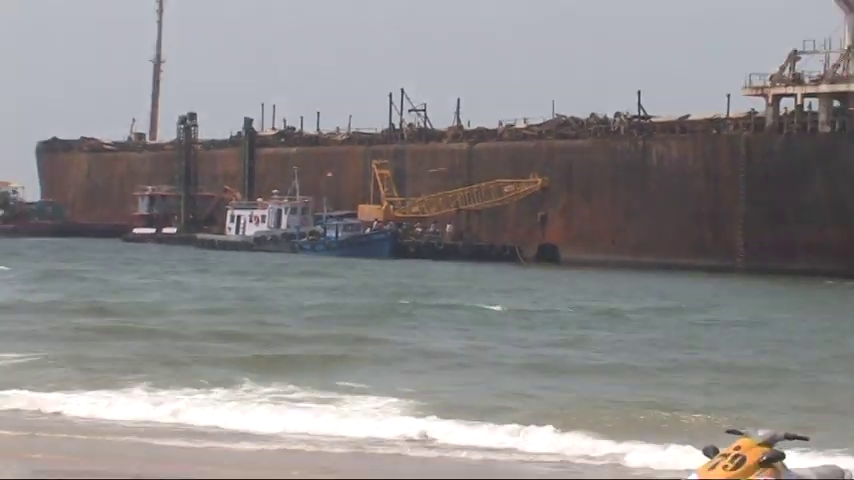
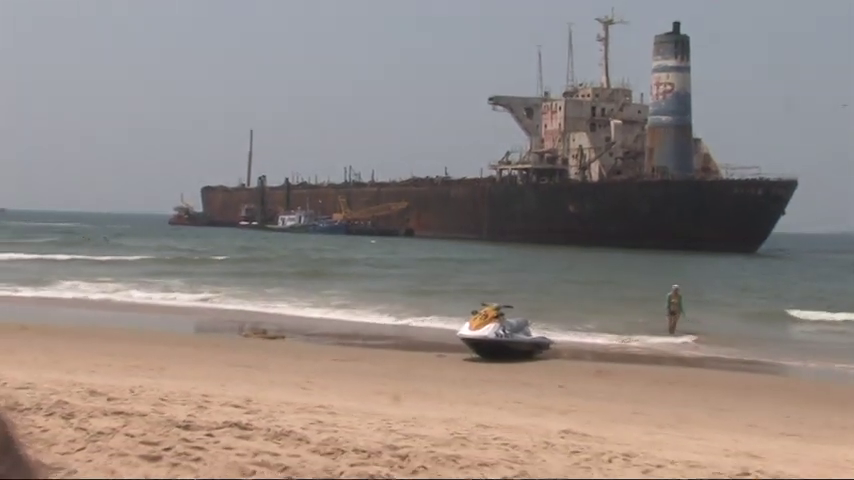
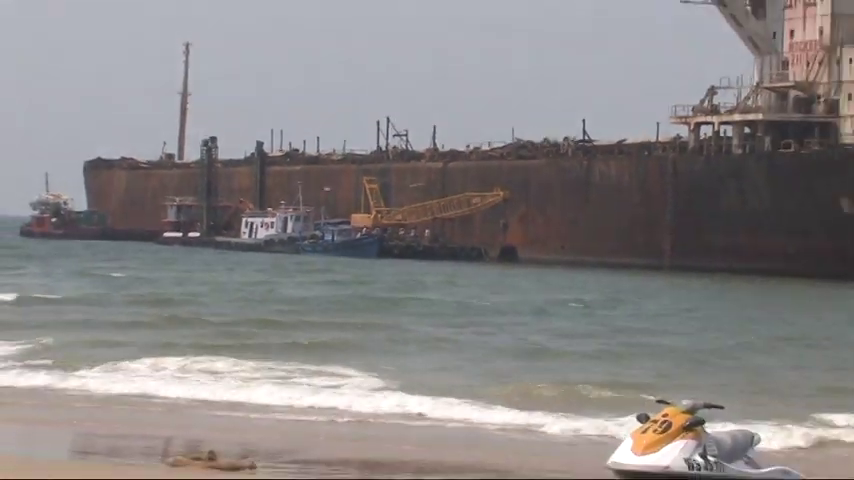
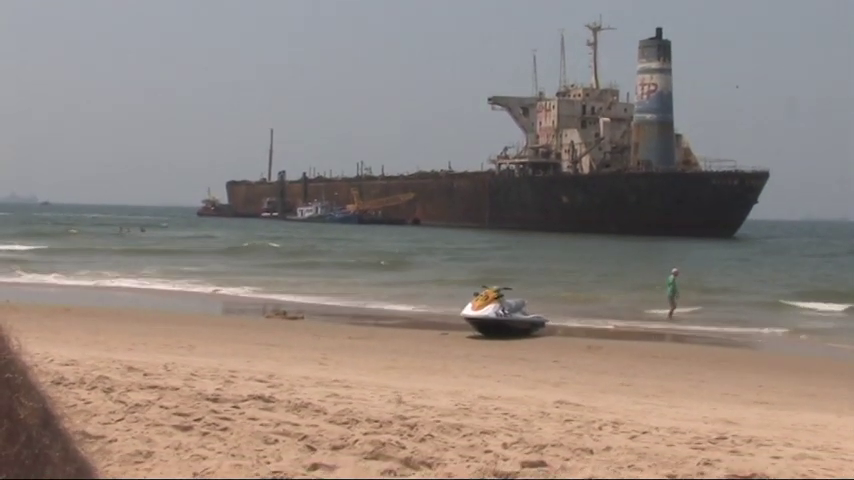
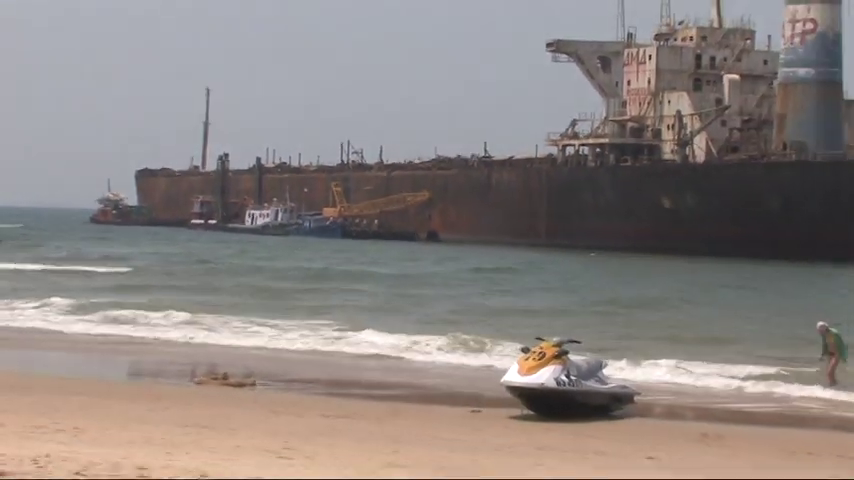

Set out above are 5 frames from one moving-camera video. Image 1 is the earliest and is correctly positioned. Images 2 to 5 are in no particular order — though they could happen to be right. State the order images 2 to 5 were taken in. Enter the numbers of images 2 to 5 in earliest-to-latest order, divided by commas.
3, 5, 2, 4
